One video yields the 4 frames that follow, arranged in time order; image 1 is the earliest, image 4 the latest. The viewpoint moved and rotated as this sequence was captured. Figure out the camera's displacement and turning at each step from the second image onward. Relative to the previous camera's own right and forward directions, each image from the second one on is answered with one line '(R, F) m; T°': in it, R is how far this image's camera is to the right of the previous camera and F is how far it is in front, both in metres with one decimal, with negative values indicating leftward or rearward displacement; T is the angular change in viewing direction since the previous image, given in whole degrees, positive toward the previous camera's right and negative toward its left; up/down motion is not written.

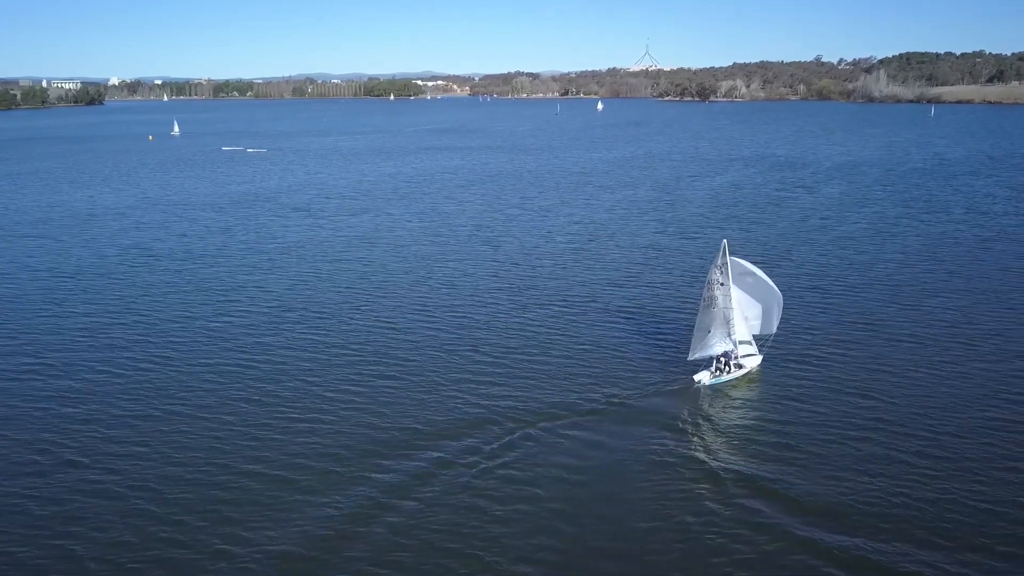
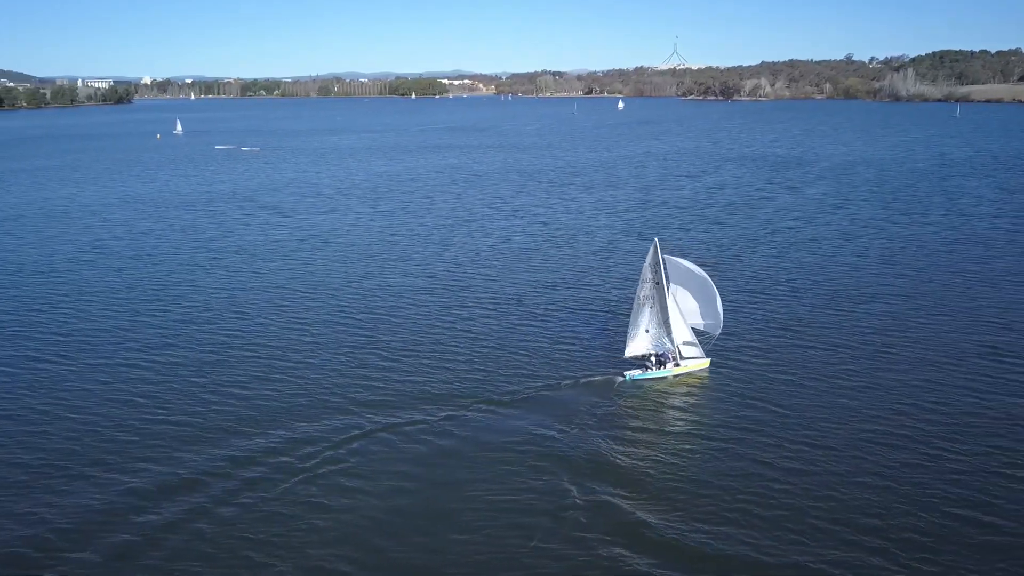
(+5.8, 0.0) m; -2°
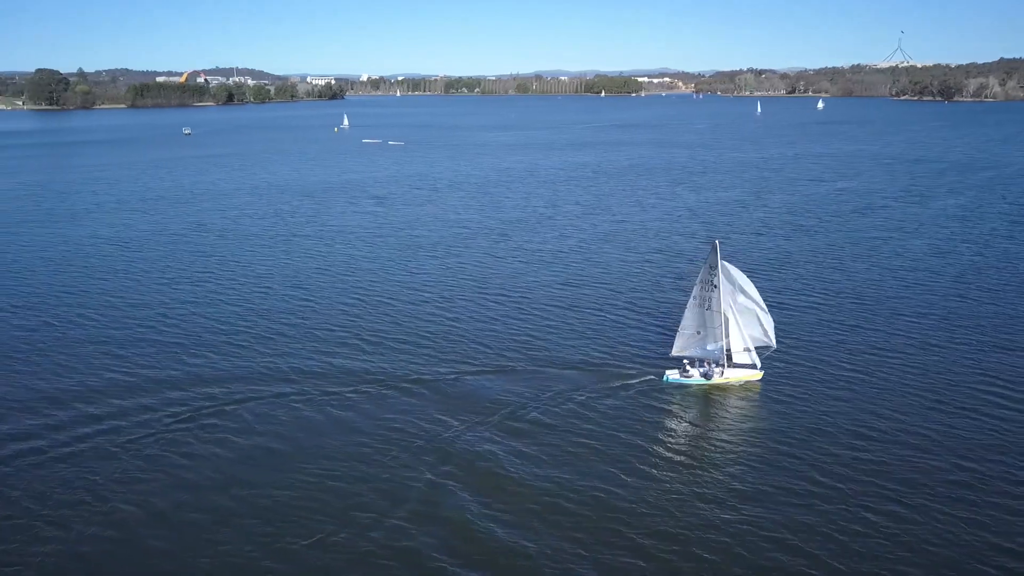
(+11.1, -0.3) m; -13°
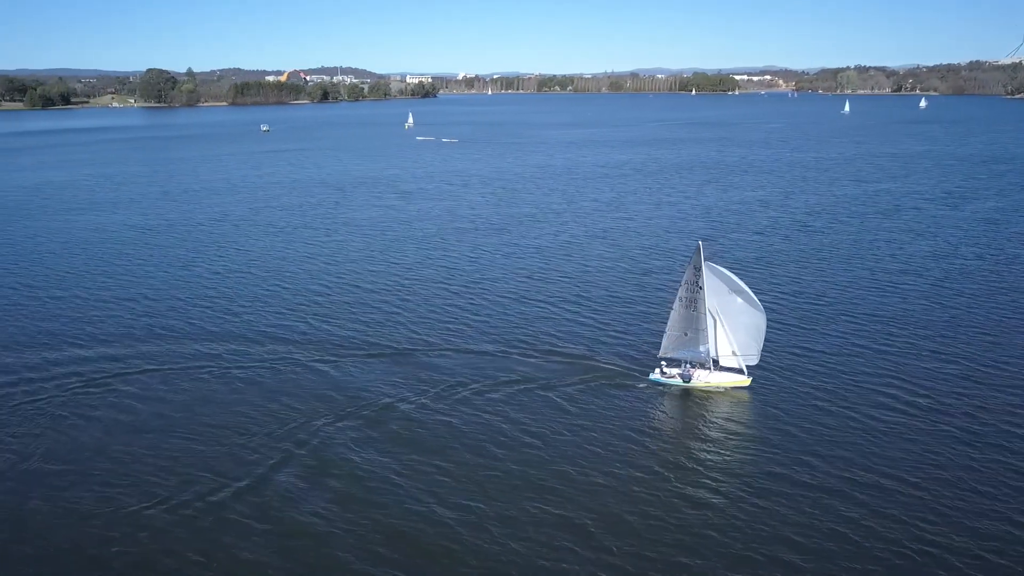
(+8.2, -1.4) m; -6°
